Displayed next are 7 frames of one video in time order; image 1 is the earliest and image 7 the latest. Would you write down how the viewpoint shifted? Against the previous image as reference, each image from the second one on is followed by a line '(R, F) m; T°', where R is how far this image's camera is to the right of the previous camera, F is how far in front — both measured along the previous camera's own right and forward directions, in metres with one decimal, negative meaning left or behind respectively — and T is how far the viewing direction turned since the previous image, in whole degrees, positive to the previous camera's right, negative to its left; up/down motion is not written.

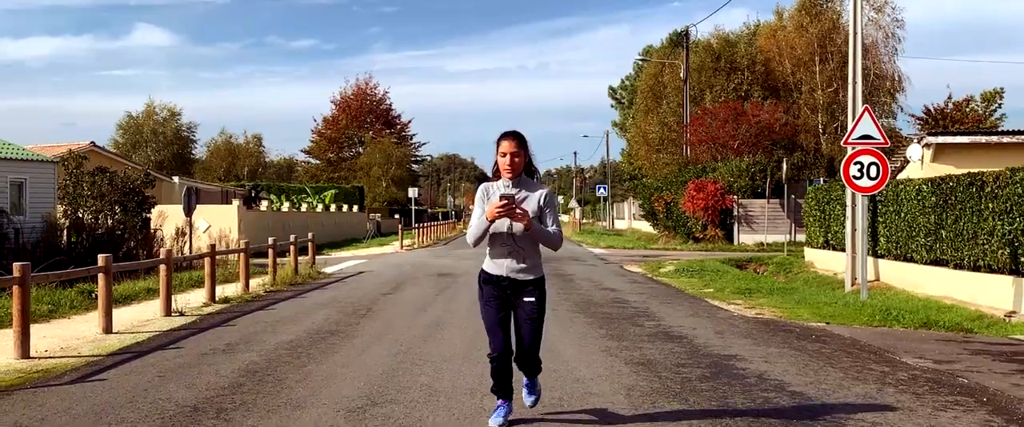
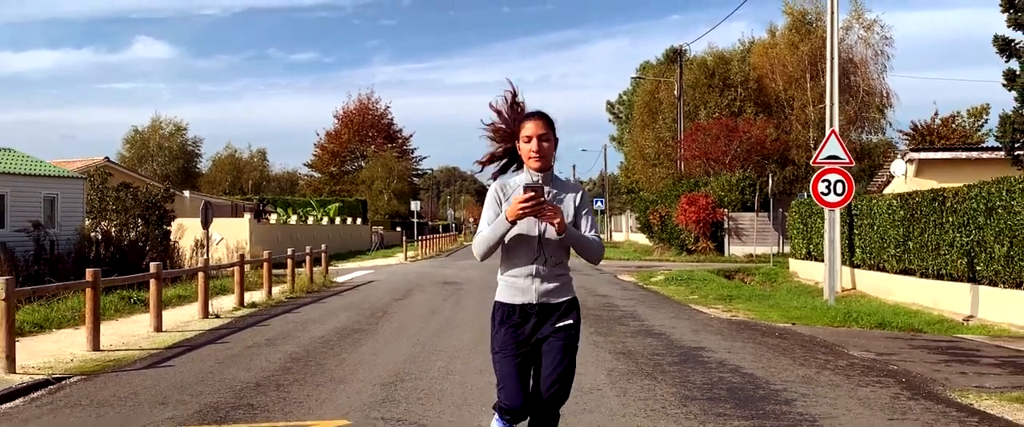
(0.0, -1.3) m; 0°
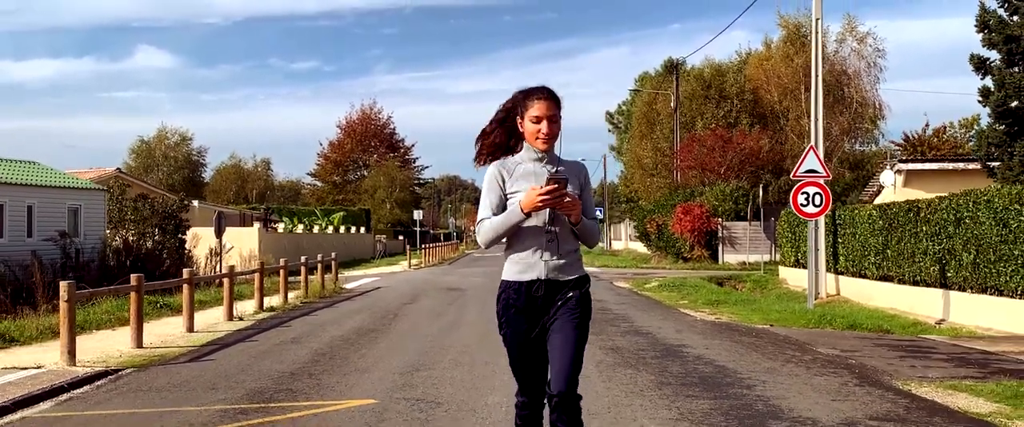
(0.0, -1.1) m; 0°
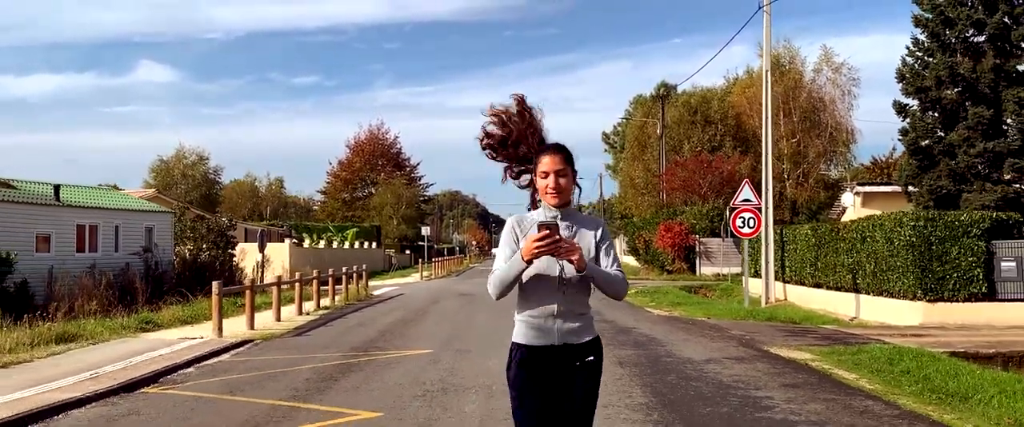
(0.0, -4.3) m; 0°
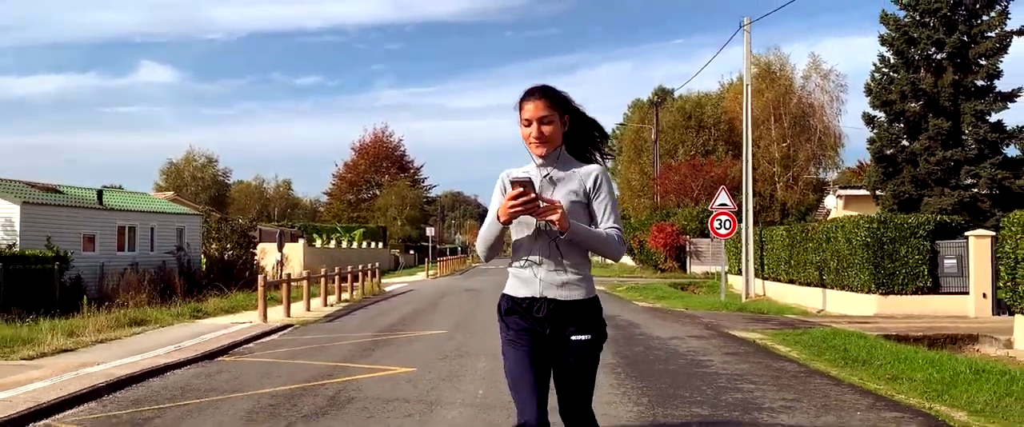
(0.0, -2.3) m; 0°
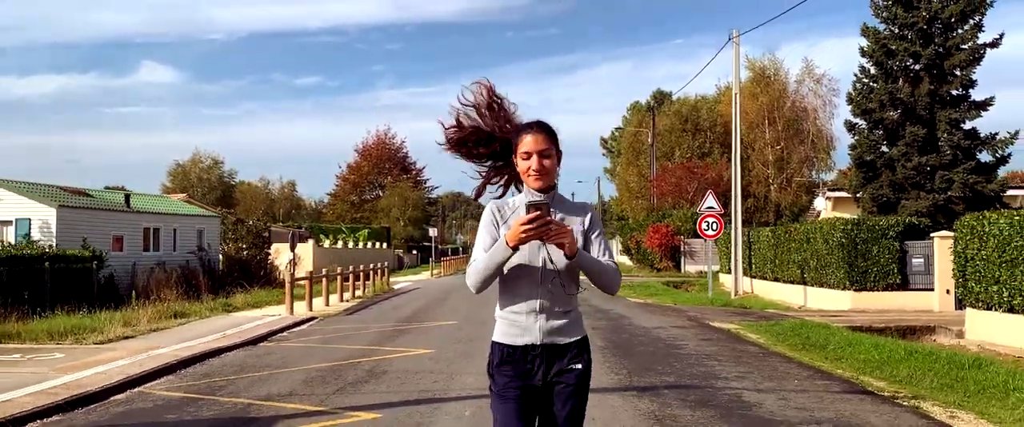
(0.0, -1.6) m; 0°
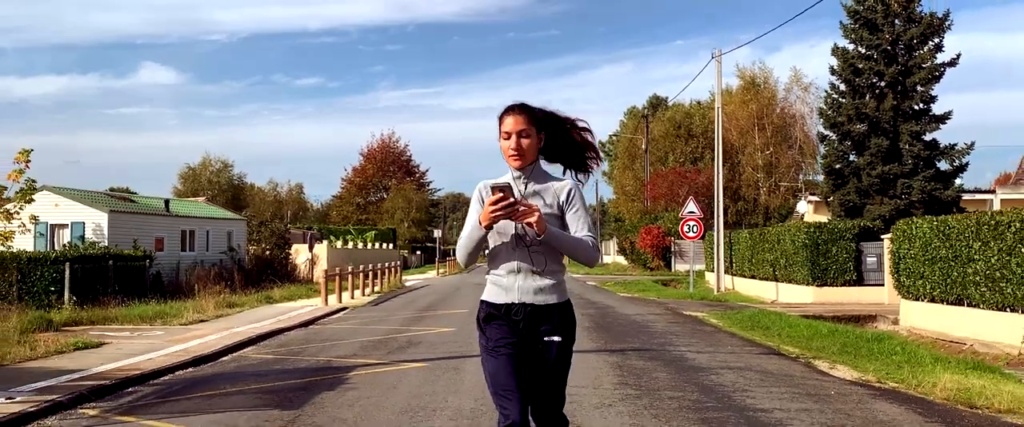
(-0.1, -2.8) m; 0°
